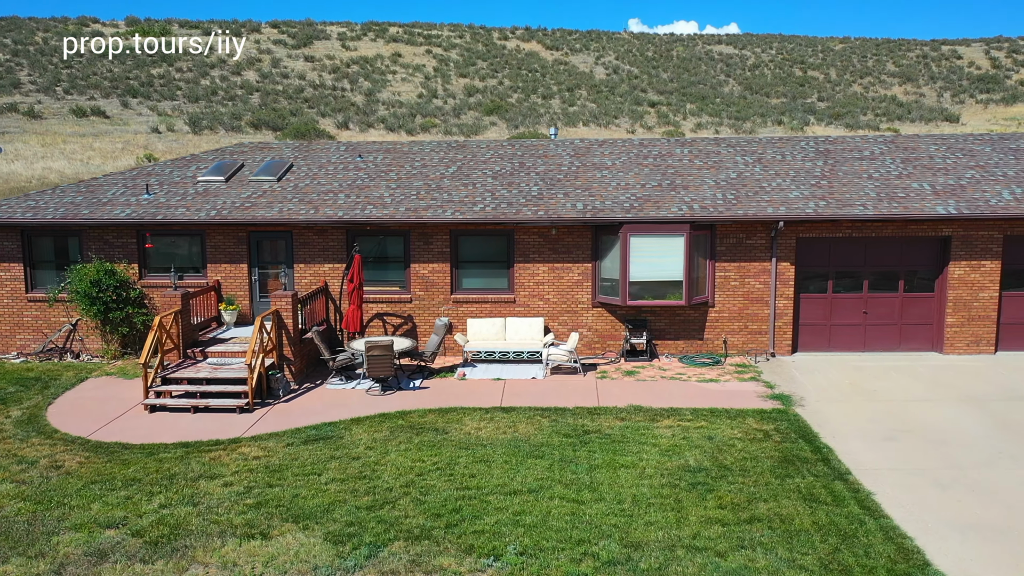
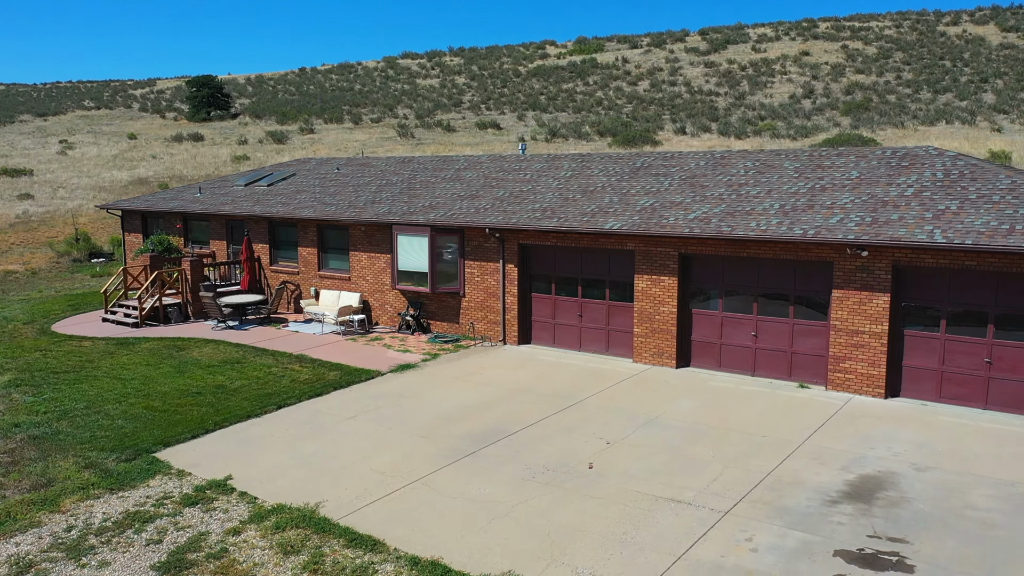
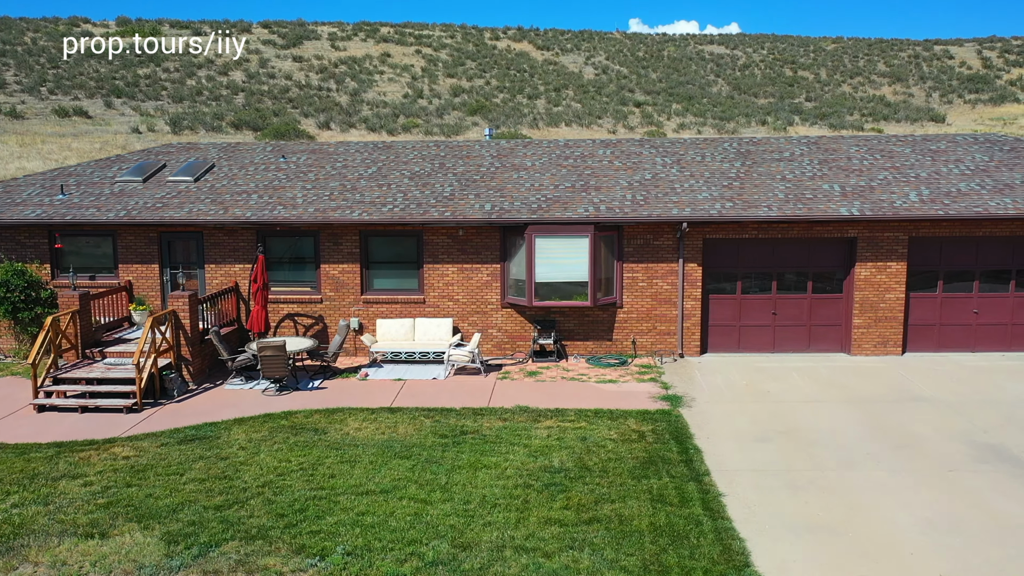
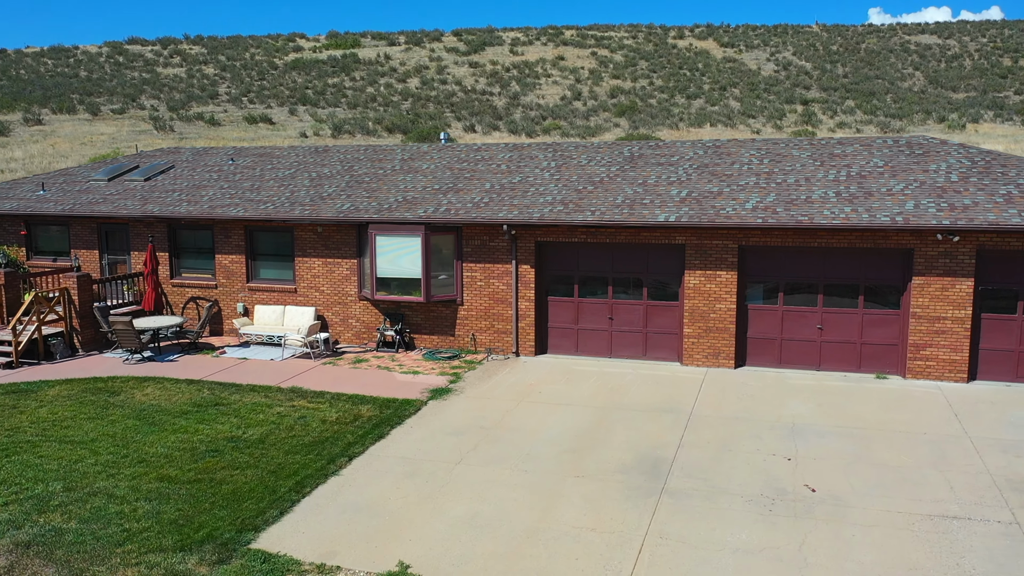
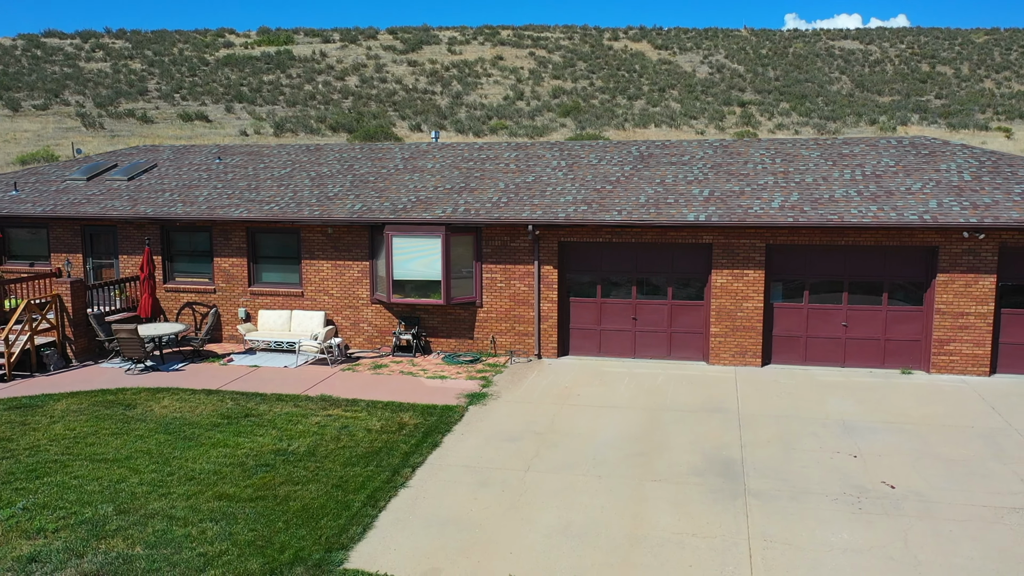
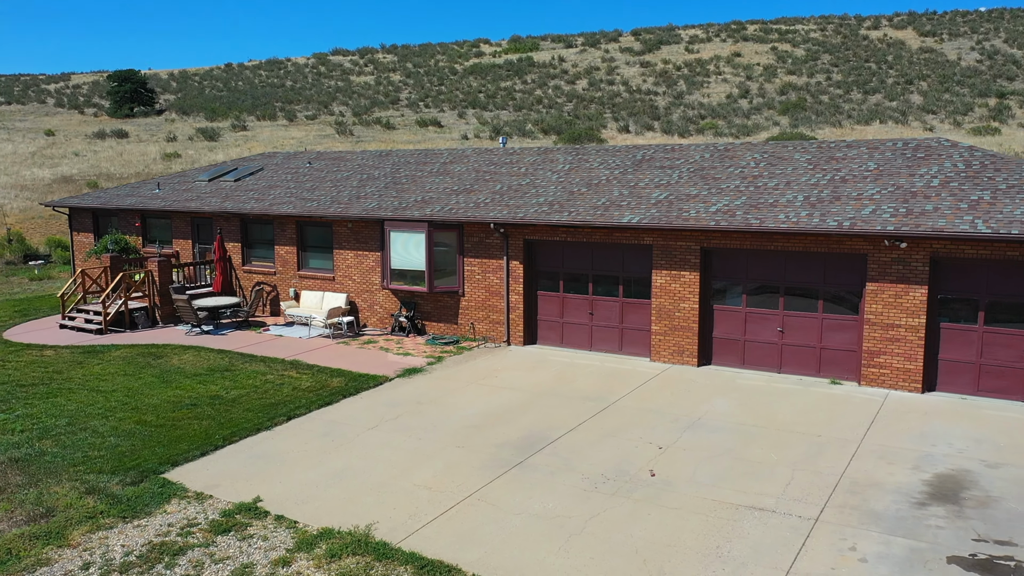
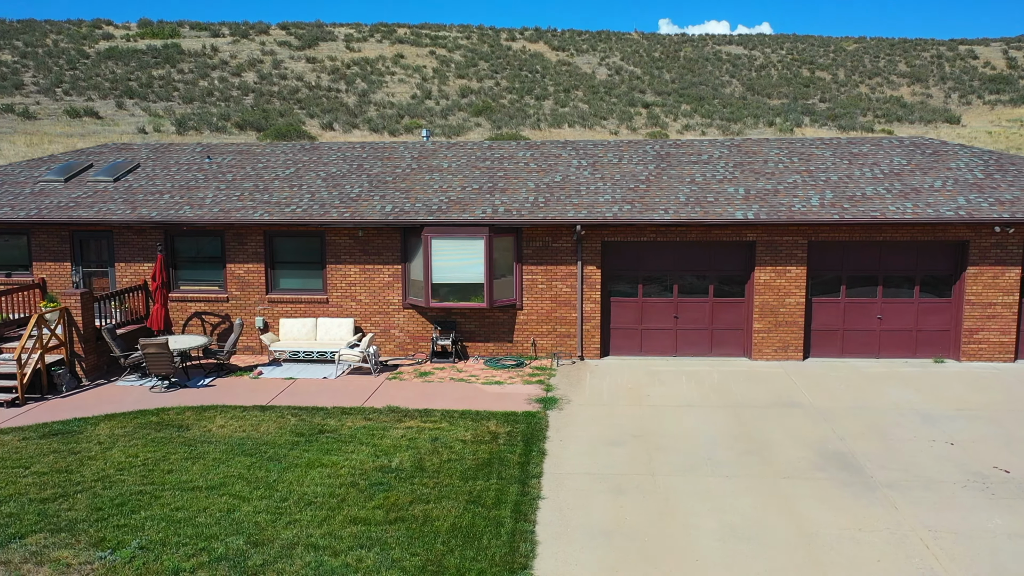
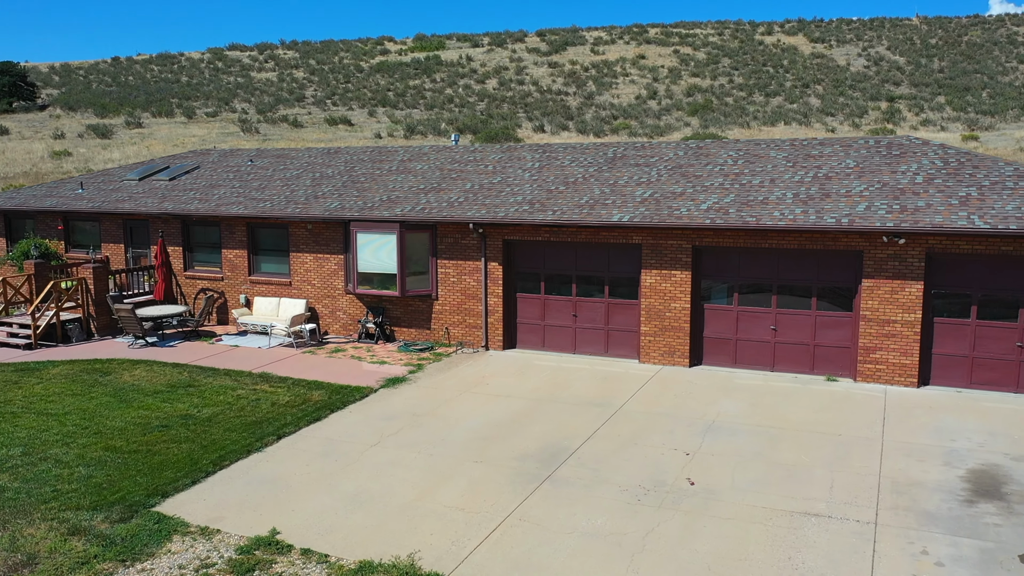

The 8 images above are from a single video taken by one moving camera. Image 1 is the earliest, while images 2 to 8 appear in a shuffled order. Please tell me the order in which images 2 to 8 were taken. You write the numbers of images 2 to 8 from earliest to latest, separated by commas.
3, 7, 5, 4, 8, 6, 2
